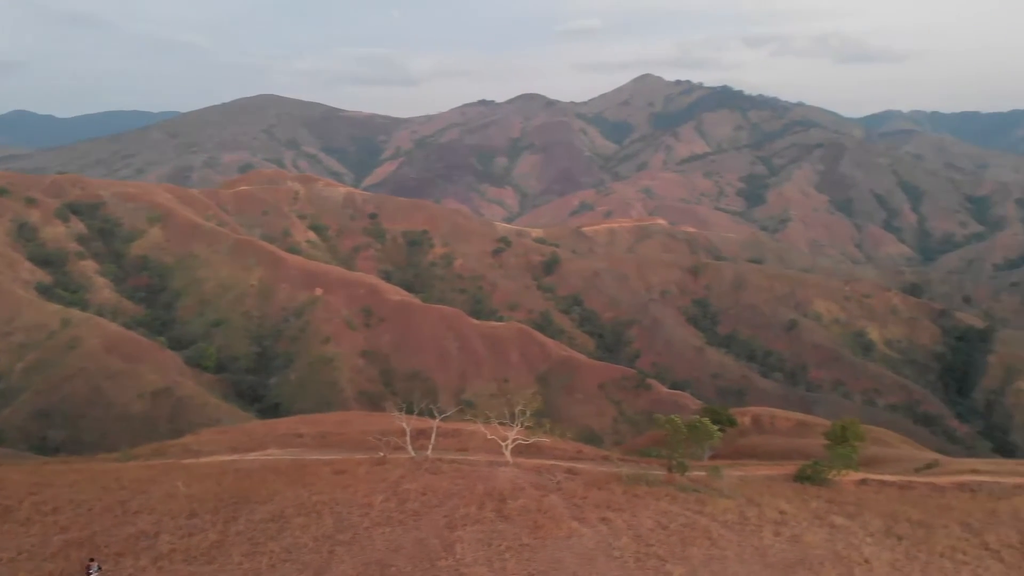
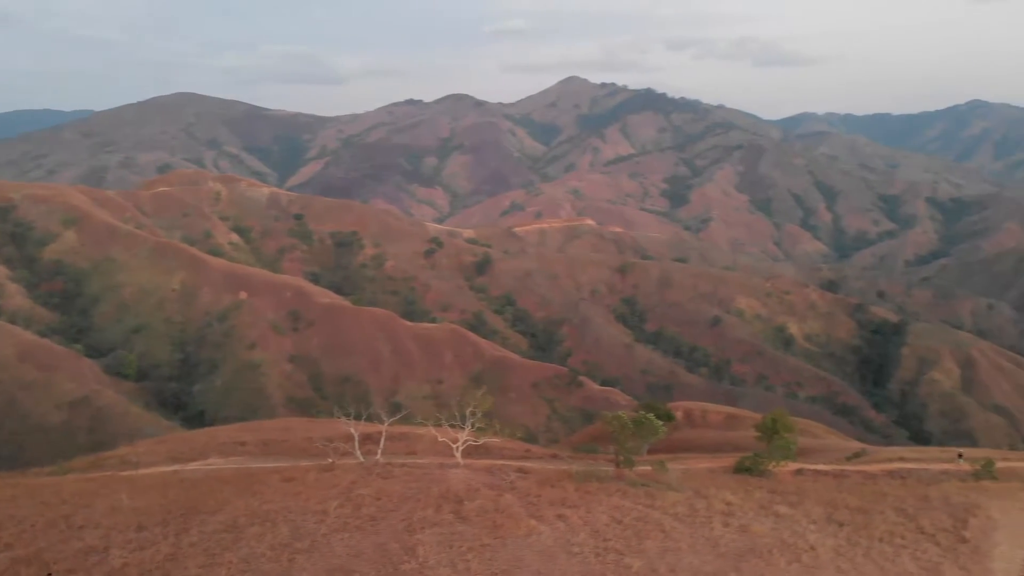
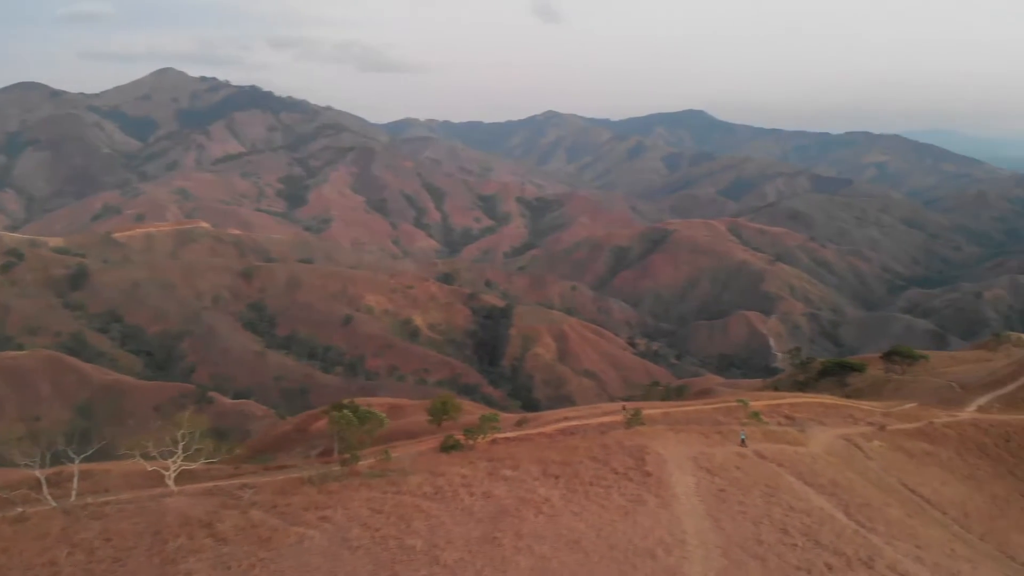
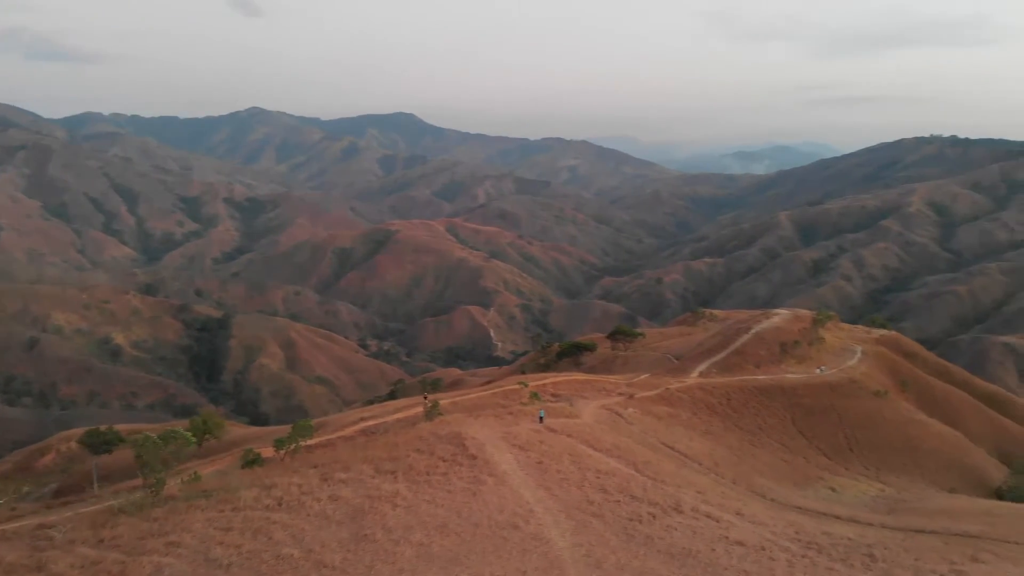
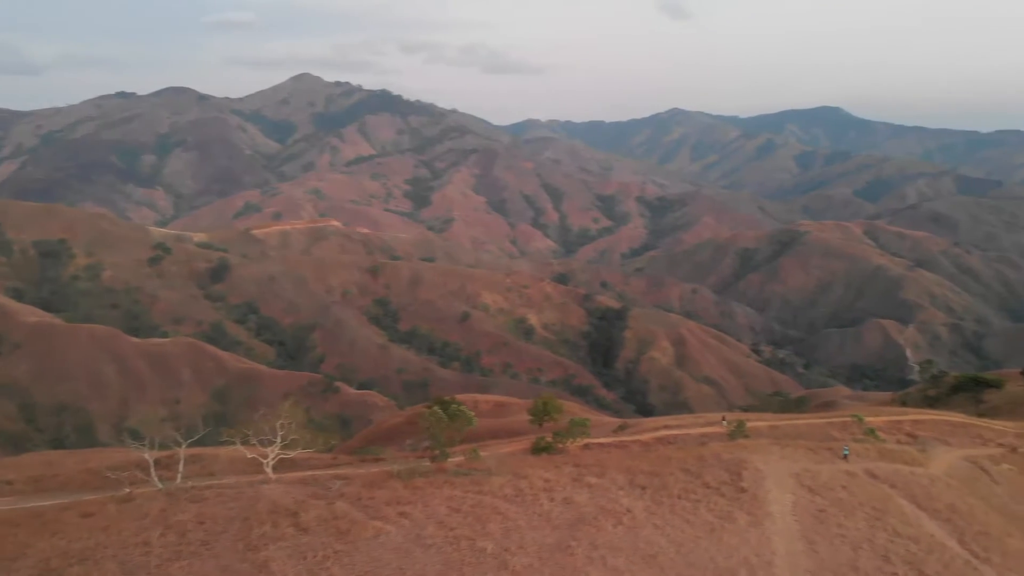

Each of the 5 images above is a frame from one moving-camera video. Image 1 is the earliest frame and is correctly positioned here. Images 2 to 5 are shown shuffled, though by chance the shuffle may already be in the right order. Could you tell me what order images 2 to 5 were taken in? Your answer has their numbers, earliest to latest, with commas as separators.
2, 5, 3, 4
